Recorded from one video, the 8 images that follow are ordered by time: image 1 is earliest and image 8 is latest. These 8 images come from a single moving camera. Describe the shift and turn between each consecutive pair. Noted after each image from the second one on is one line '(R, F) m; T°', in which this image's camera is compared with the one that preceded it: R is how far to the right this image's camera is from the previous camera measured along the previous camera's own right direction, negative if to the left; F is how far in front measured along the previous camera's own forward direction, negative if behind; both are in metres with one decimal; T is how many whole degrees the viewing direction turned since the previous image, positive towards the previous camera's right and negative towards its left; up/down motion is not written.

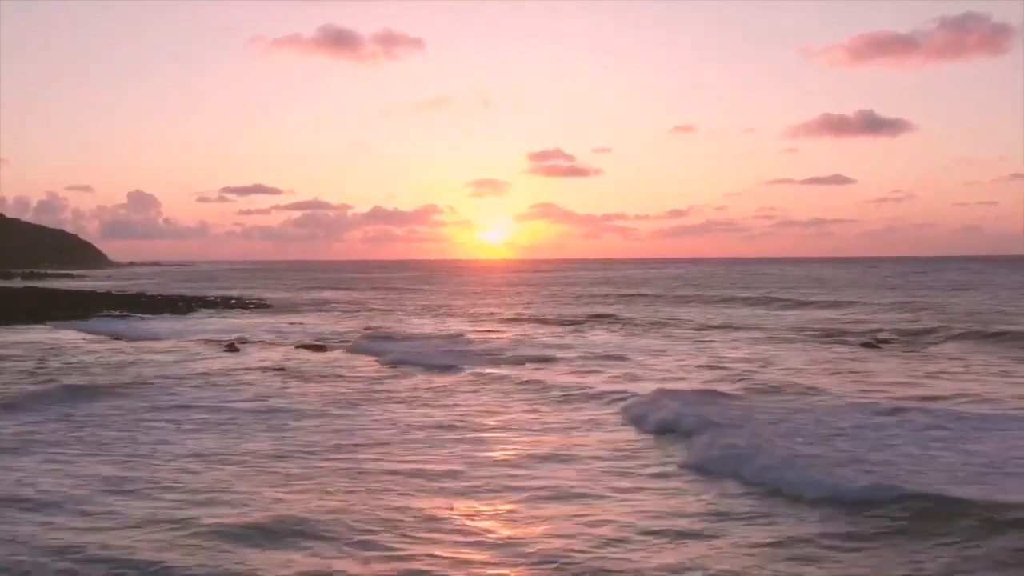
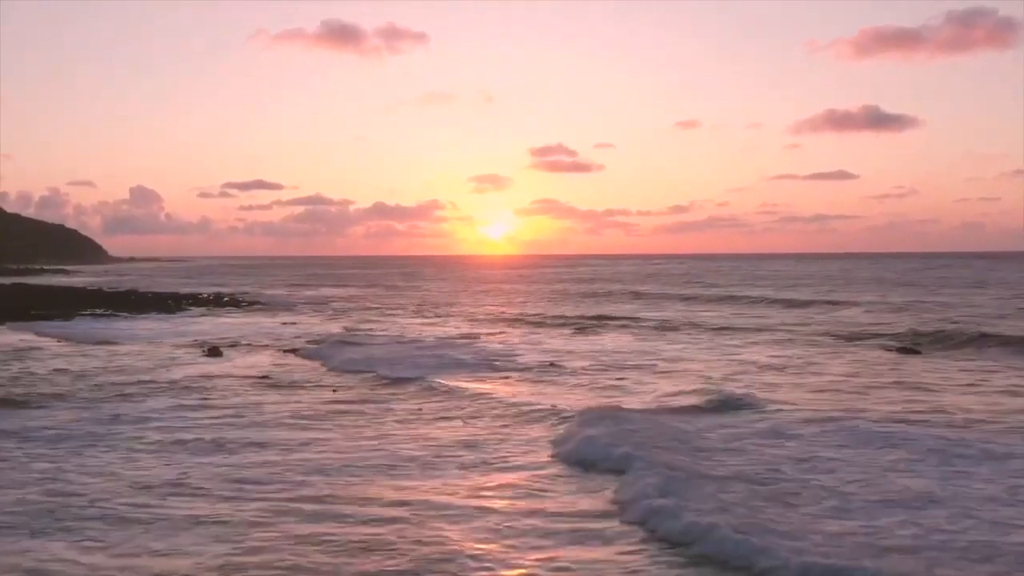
(0.0, +2.0) m; 0°
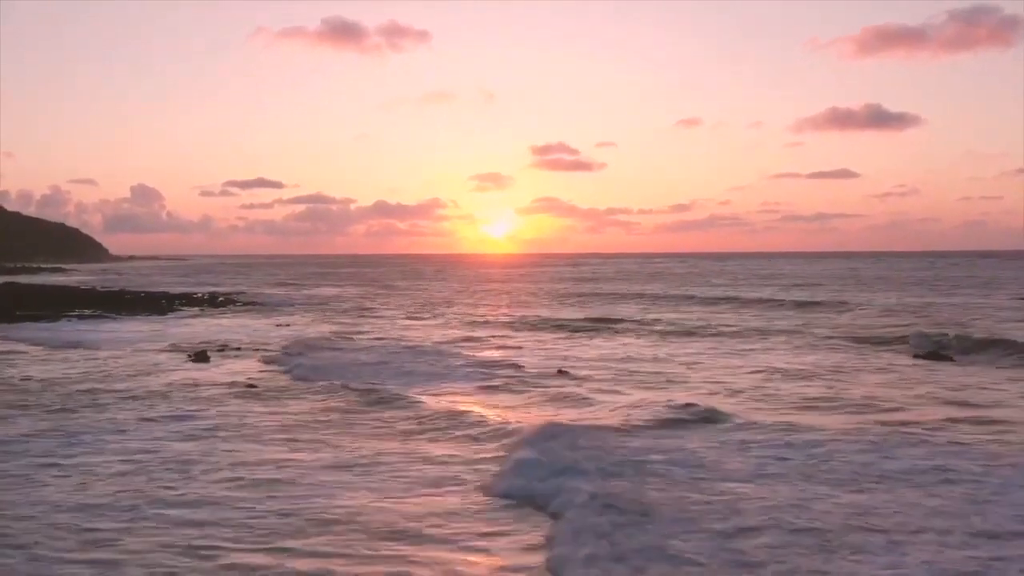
(-0.1, +1.6) m; 0°
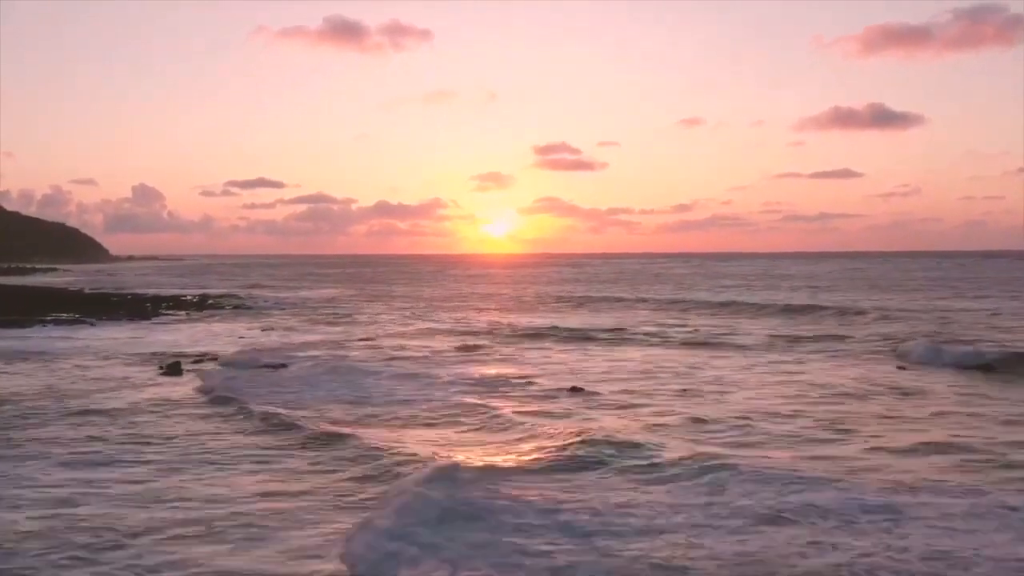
(-0.1, +2.6) m; 0°
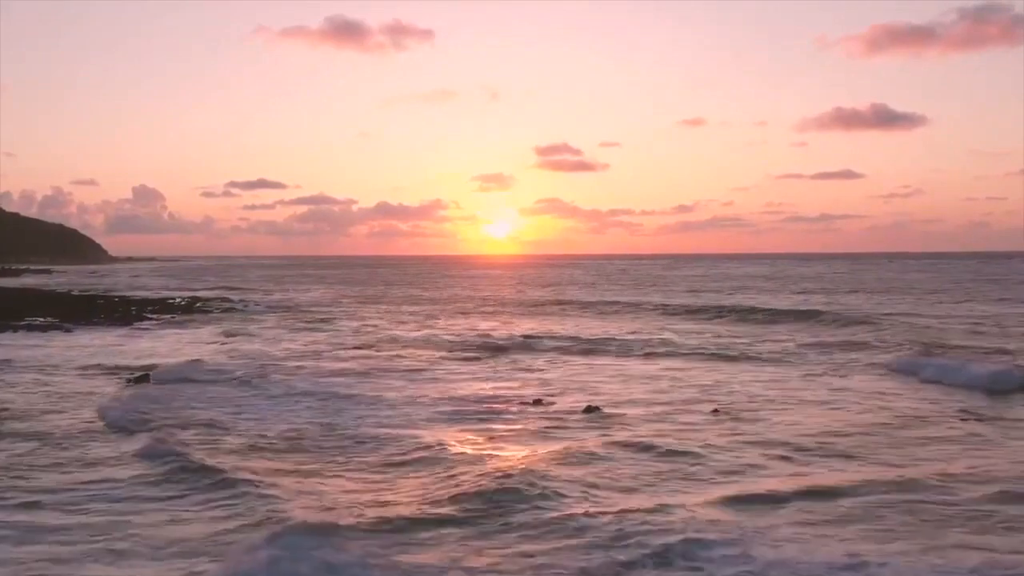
(-0.1, +2.5) m; 0°
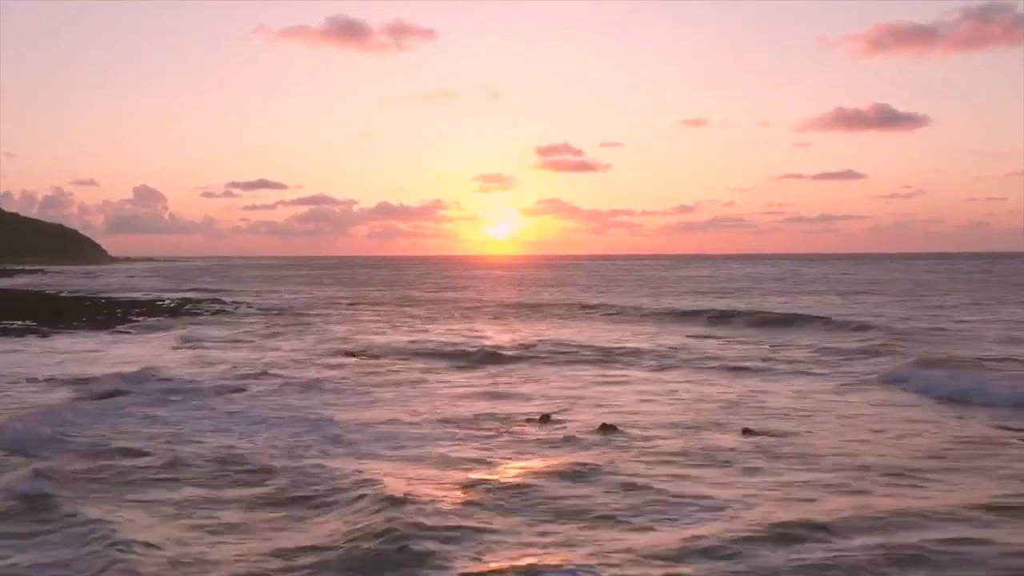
(-0.1, +2.0) m; 0°
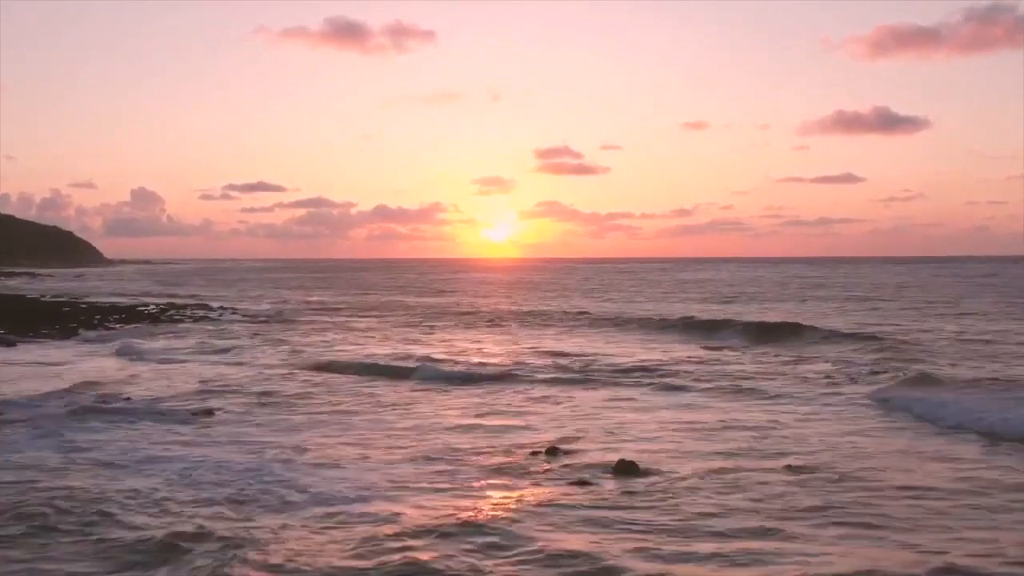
(-0.1, +2.6) m; 0°
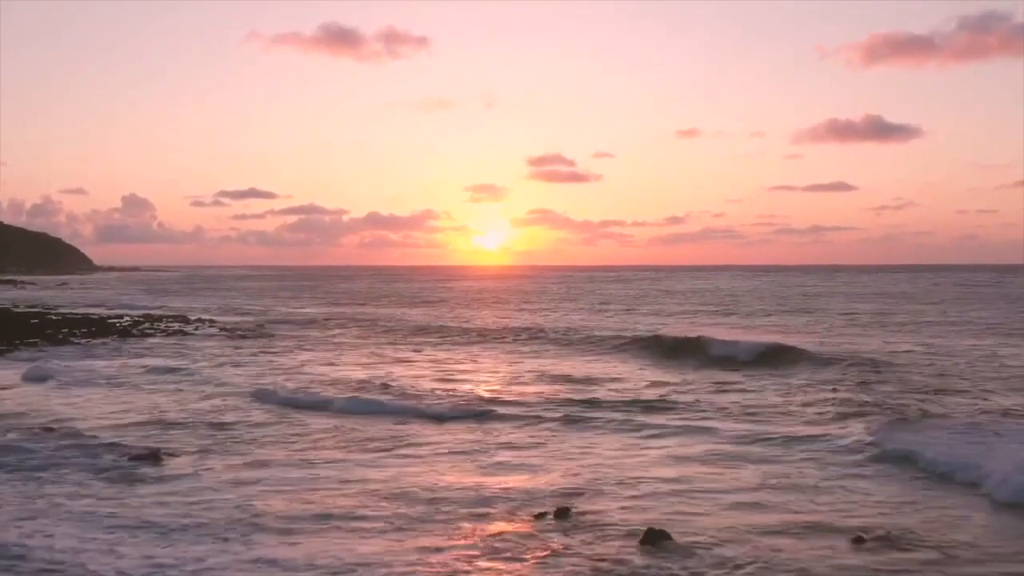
(-0.1, +2.9) m; 0°
